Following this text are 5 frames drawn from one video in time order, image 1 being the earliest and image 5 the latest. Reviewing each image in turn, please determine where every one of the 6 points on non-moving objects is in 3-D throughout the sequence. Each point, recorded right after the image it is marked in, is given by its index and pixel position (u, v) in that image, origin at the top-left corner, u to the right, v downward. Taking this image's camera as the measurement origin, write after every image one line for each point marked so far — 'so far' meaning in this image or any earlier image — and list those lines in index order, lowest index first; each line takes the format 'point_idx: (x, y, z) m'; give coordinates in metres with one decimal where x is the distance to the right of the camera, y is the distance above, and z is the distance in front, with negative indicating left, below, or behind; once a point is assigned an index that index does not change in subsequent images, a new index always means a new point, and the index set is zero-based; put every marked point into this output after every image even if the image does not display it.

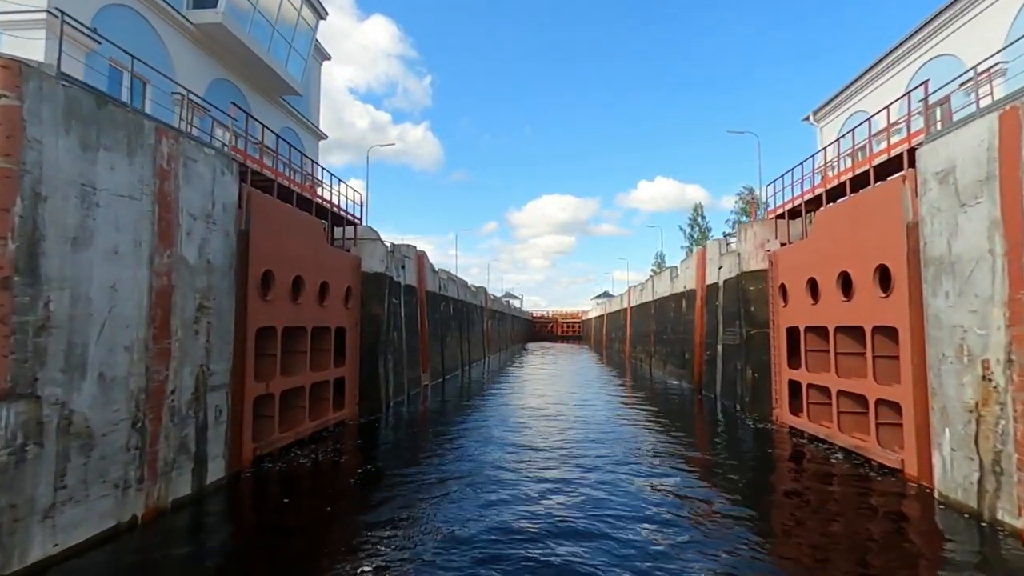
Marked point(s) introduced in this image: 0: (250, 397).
0: (-5.5, -2.3, +12.4) m
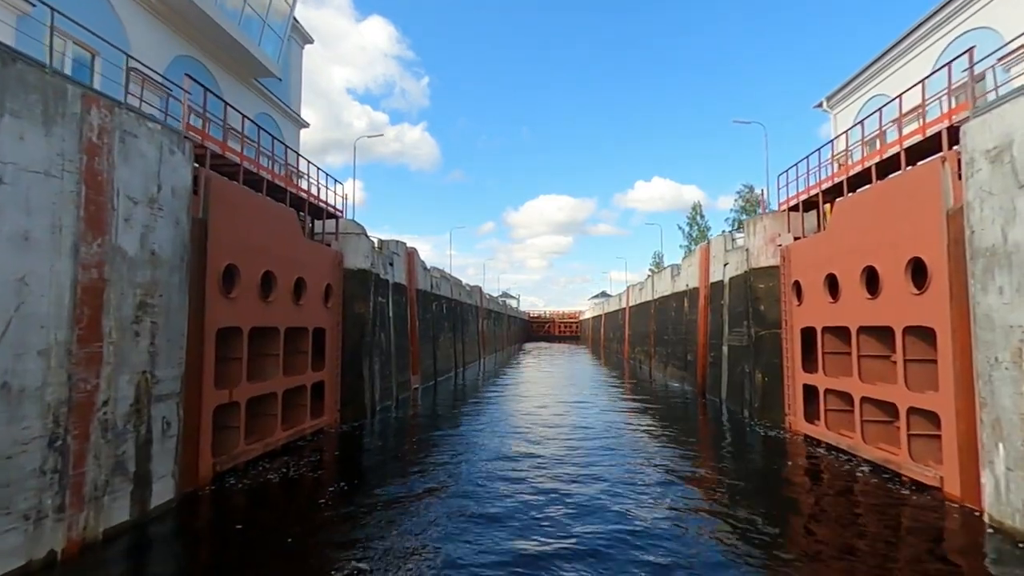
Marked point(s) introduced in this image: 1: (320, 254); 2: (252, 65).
0: (-5.7, -2.2, +11.1) m
1: (-5.4, +0.9, +16.5) m
2: (-7.8, +6.7, +17.7) m
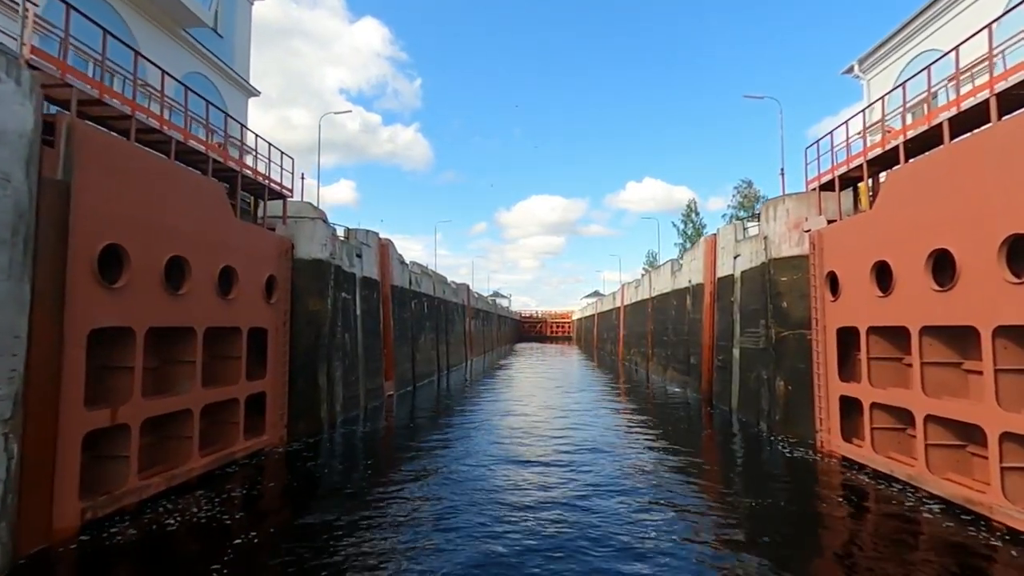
0: (-6.1, -2.0, +8.3) m
1: (-5.9, +1.1, +13.7) m
2: (-8.3, +6.9, +14.9) m
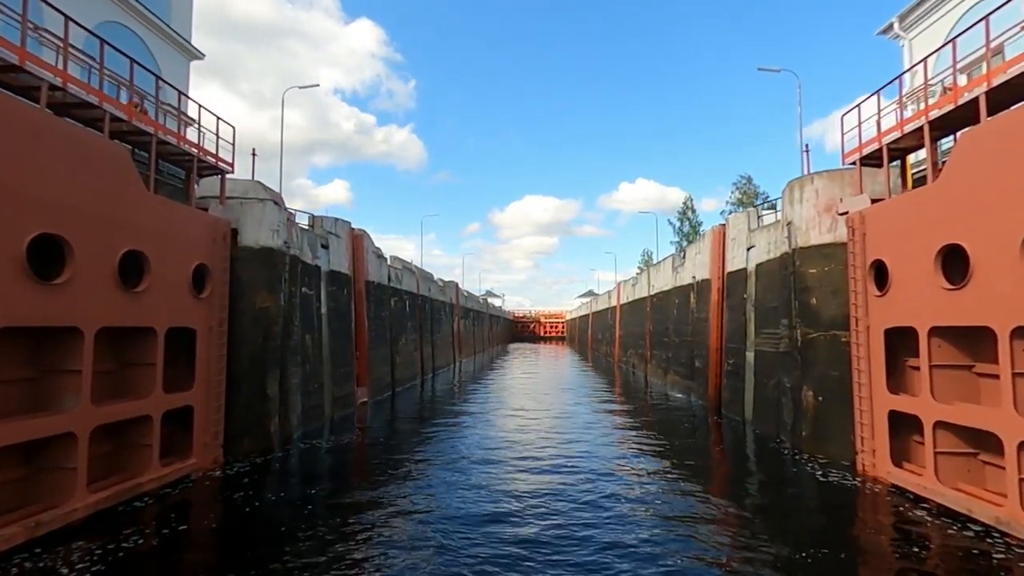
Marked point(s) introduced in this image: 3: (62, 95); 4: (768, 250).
0: (-6.5, -1.9, +5.8) m
1: (-6.3, +1.3, +11.3) m
2: (-8.7, +7.1, +12.4) m
3: (-7.1, +3.1, +9.6) m
4: (+7.2, +1.1, +16.4) m
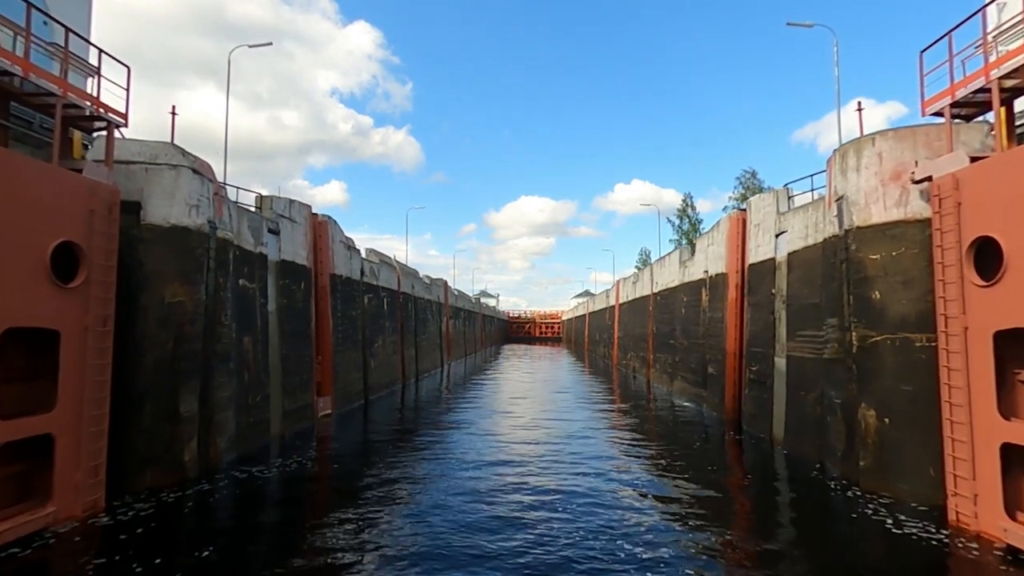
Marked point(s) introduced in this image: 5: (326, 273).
0: (-6.8, -1.7, +2.8) m
1: (-6.7, +1.5, +8.3) m
2: (-9.1, +7.3, +9.3) m
3: (-7.5, +3.3, +6.6) m
4: (+6.8, +1.2, +13.5) m
5: (-6.3, +0.5, +20.0) m
